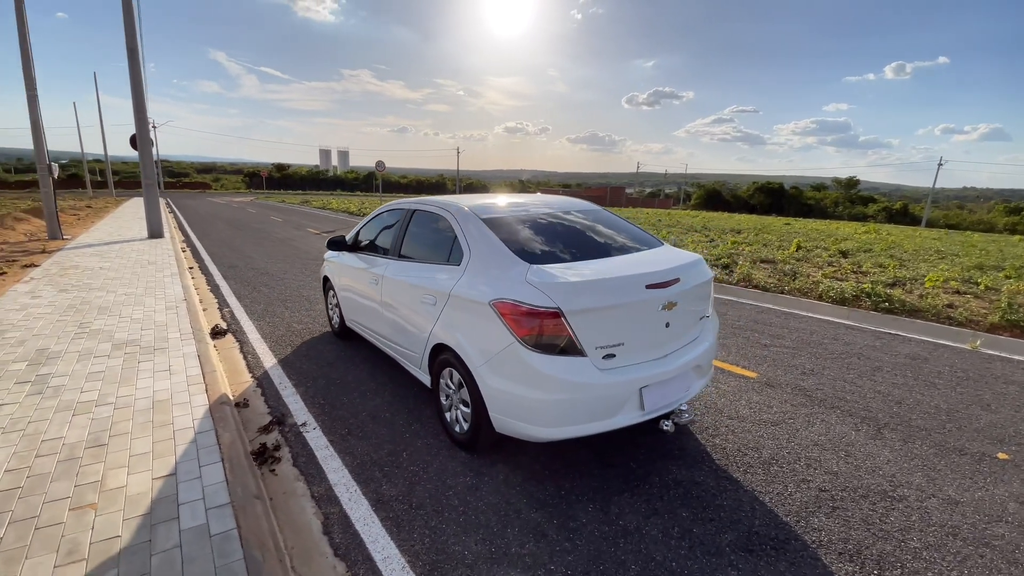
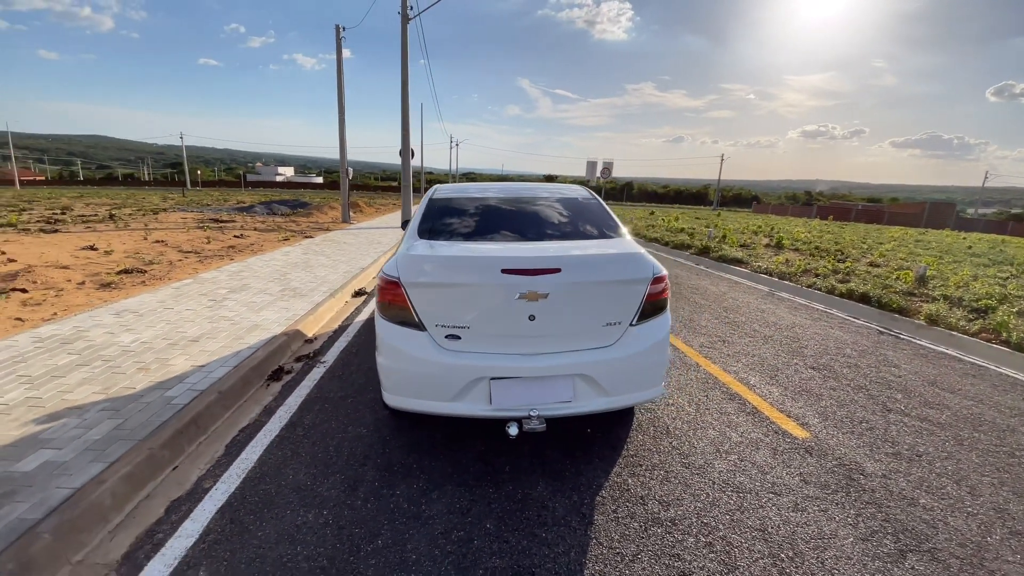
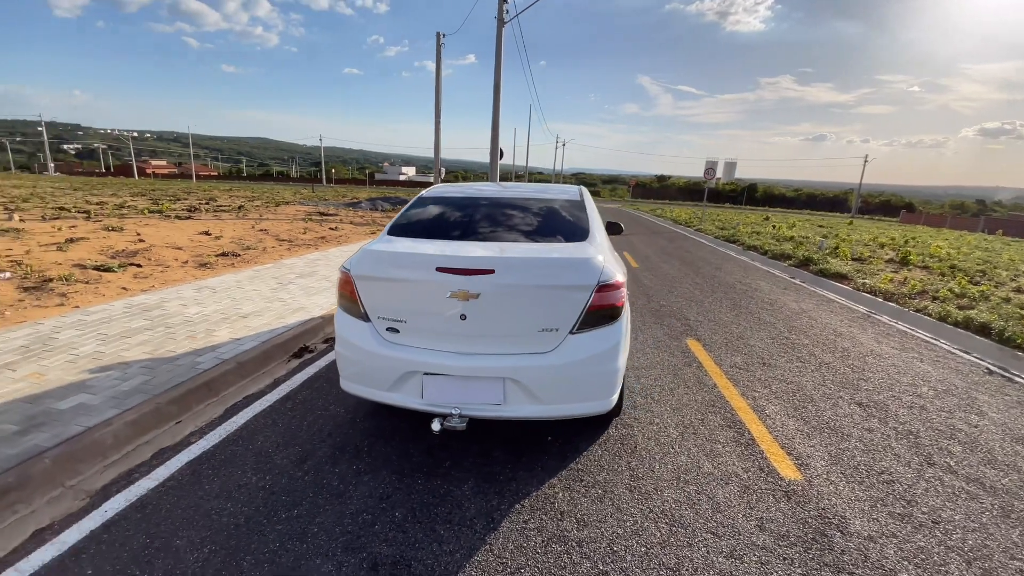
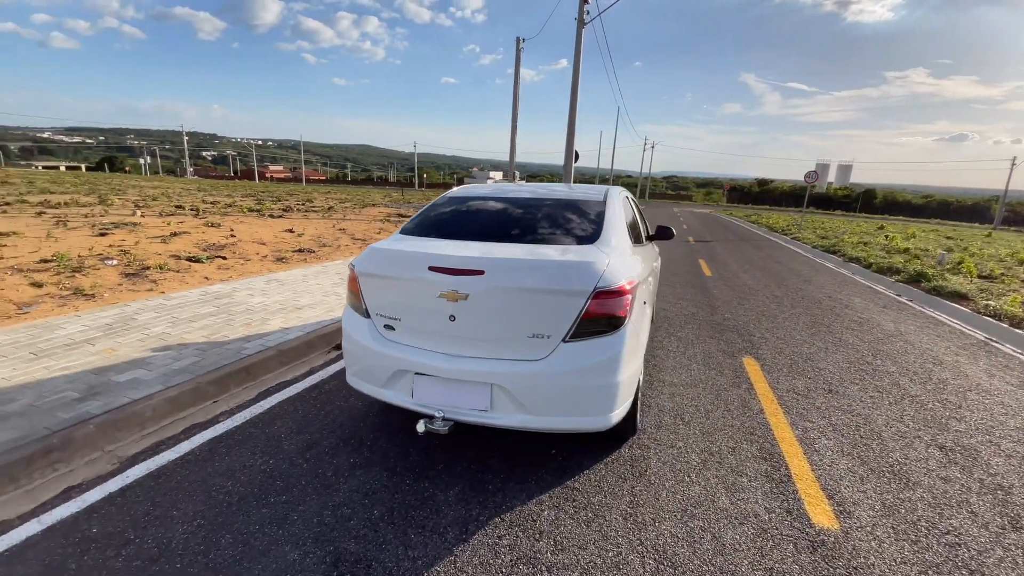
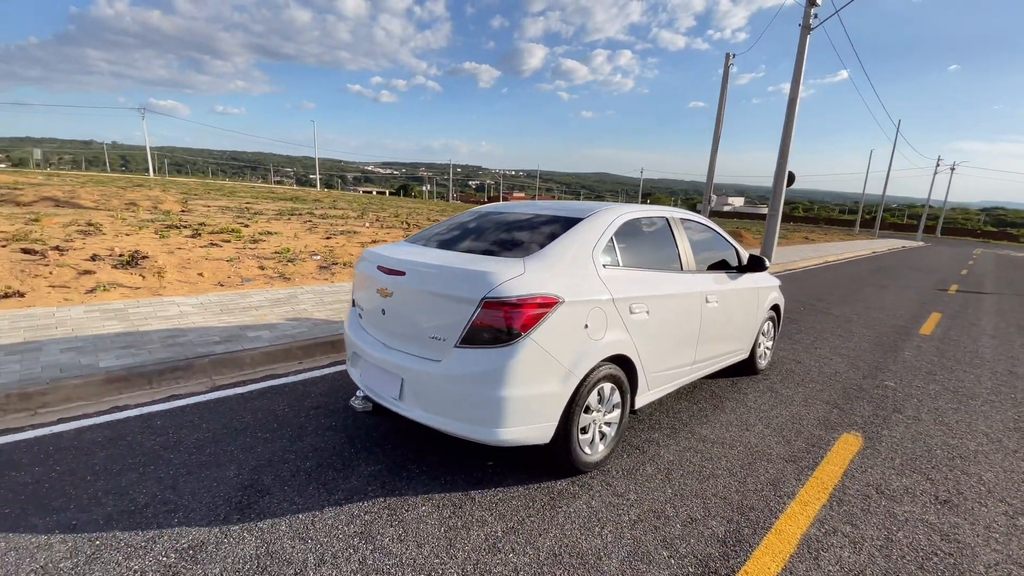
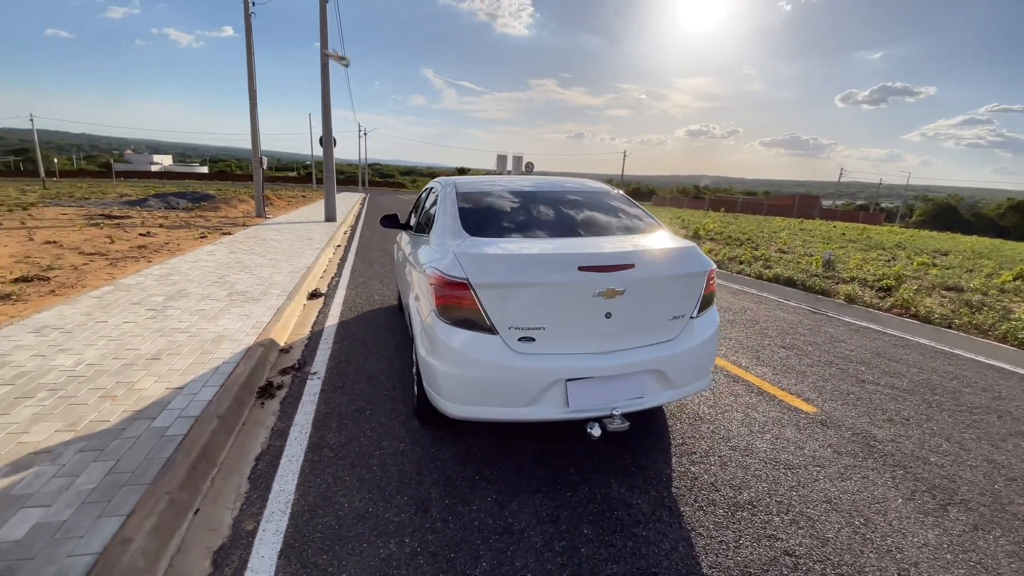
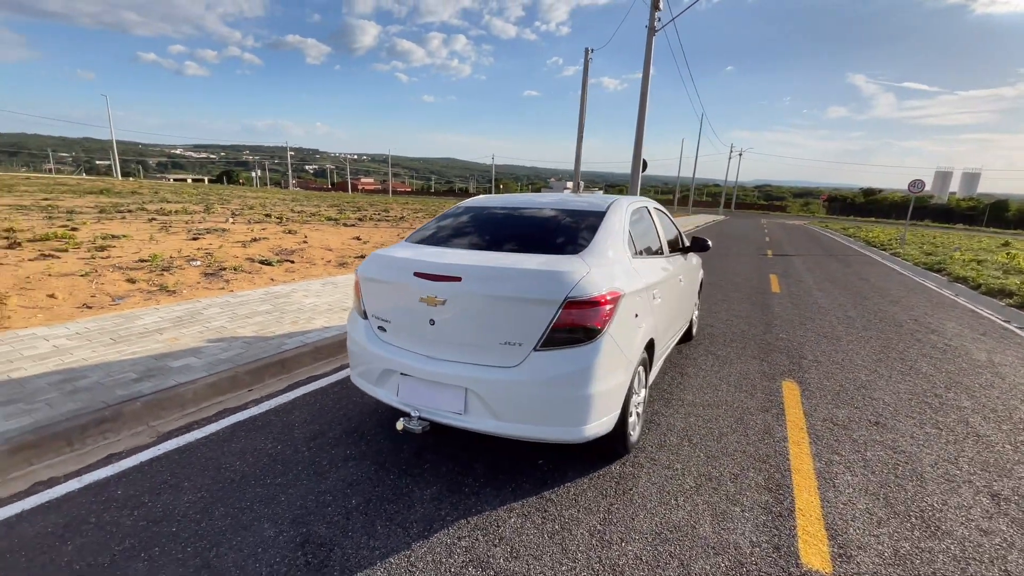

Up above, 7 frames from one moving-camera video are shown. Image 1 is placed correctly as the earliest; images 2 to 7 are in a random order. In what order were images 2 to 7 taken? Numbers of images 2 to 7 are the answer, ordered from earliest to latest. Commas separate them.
6, 2, 3, 4, 7, 5
